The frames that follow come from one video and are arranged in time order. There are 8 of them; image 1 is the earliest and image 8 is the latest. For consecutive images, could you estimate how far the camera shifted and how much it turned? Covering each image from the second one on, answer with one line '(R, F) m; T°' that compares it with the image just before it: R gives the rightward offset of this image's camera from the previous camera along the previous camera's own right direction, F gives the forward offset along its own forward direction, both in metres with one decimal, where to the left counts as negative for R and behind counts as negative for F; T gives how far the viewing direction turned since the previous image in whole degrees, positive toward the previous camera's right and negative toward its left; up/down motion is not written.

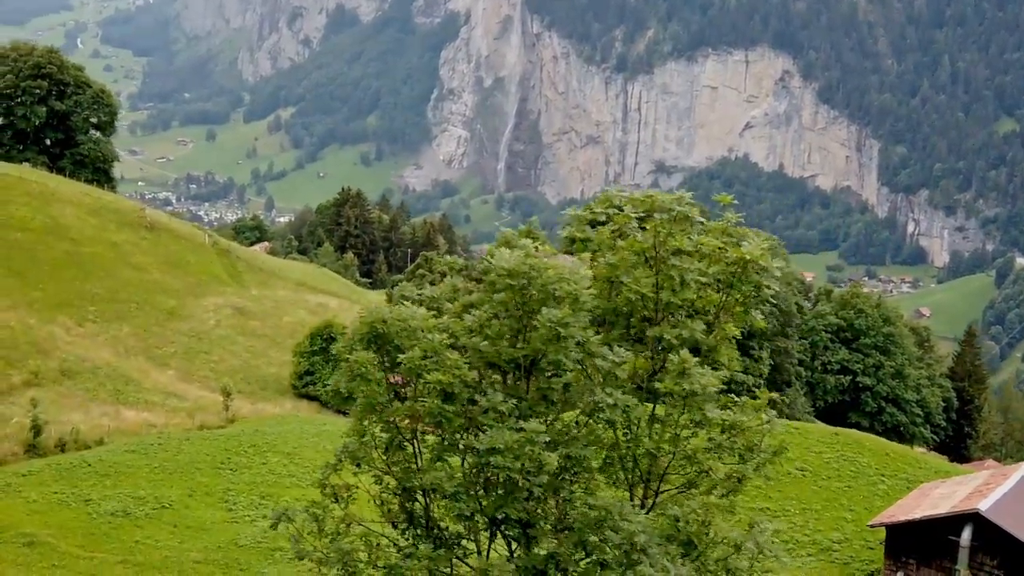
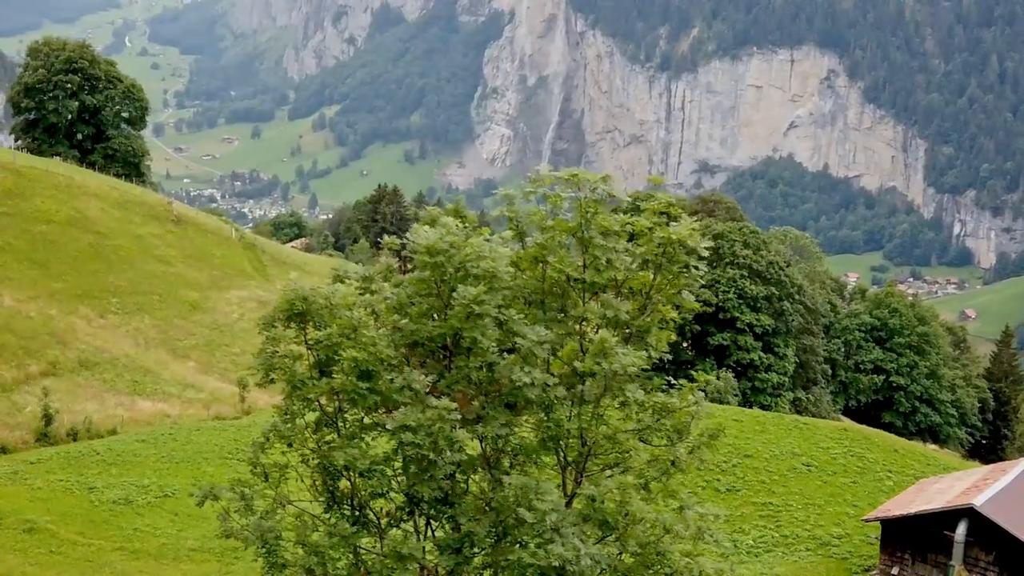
(+1.4, +0.2) m; -1°
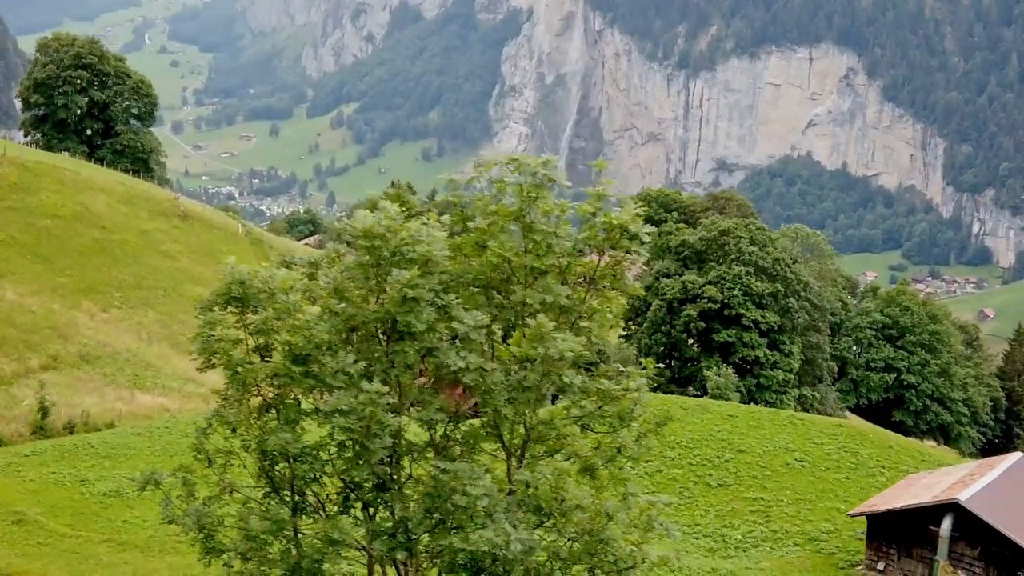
(+1.0, +0.1) m; 0°
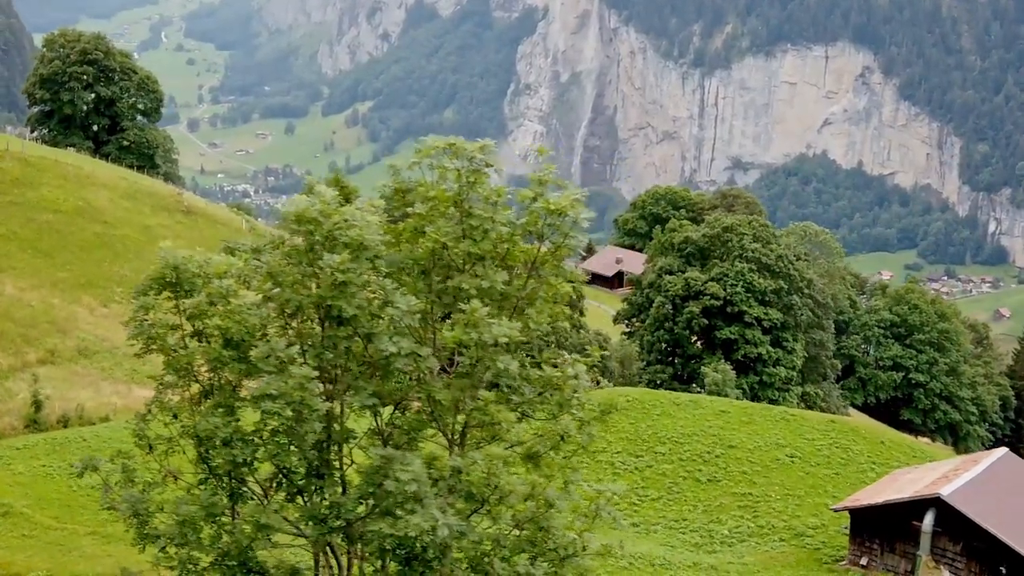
(+1.0, +0.1) m; 0°
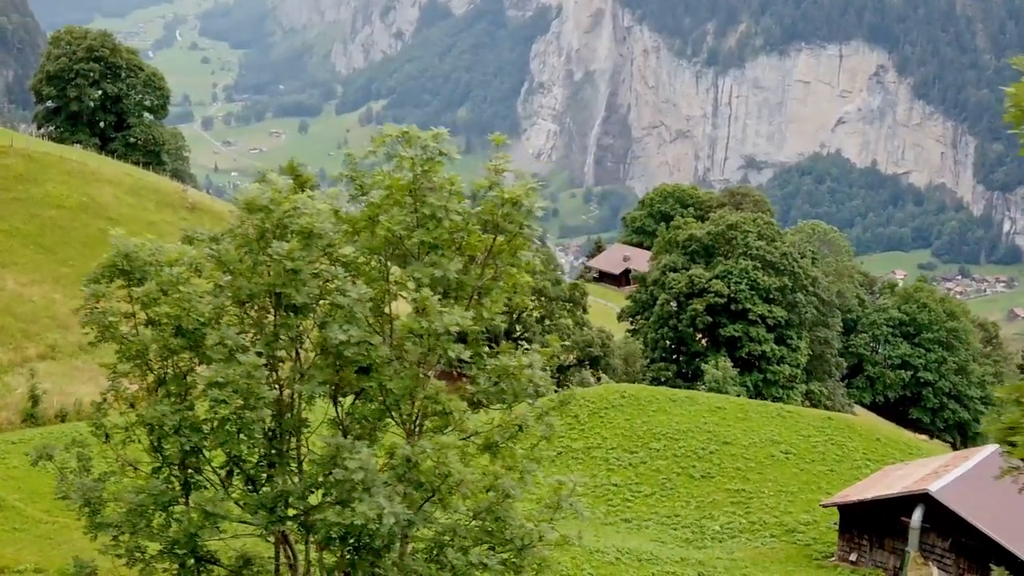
(+0.7, +0.1) m; 0°
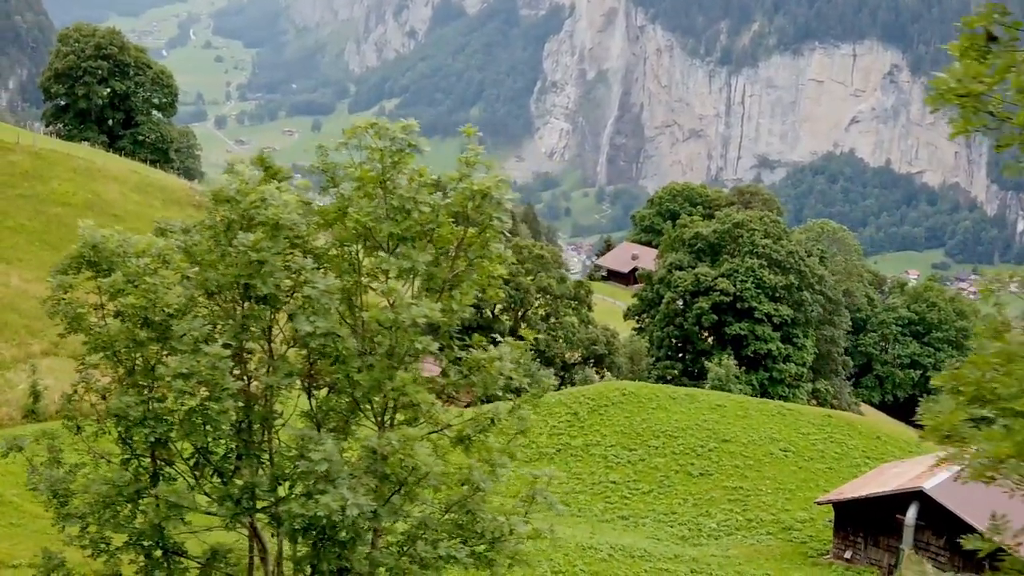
(+0.5, +0.1) m; 0°
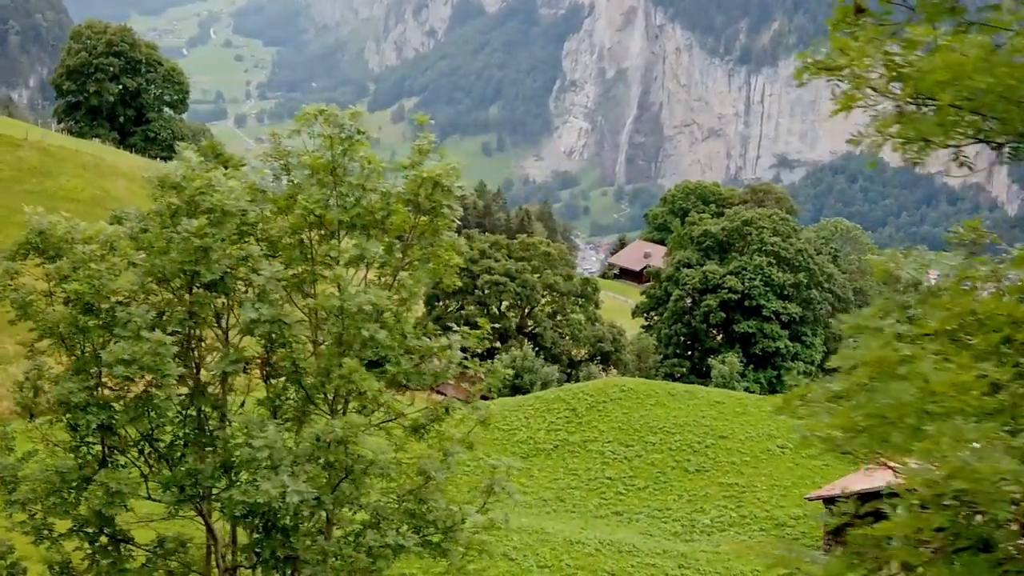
(+0.8, +0.1) m; 0°
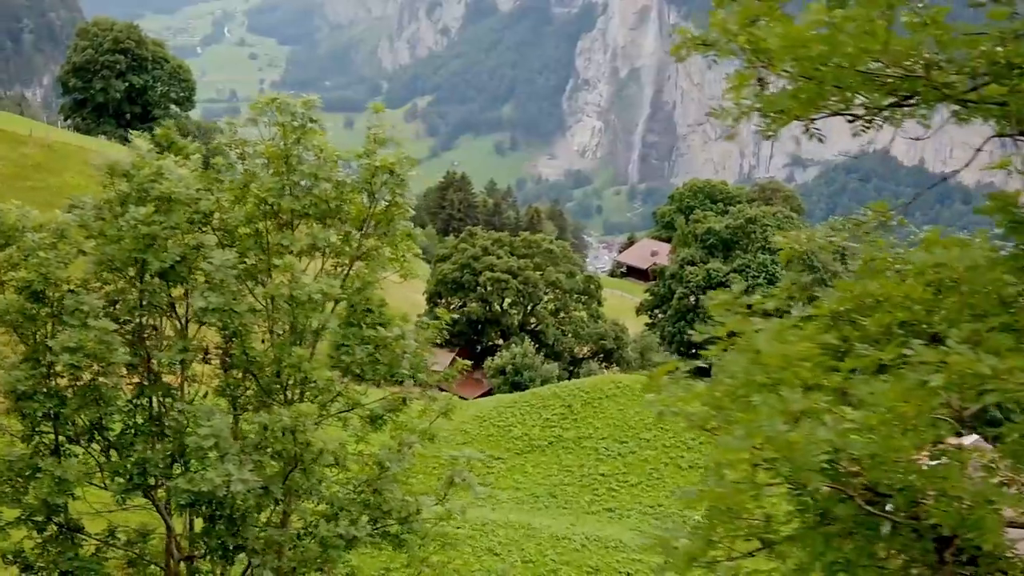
(+0.7, +0.1) m; 0°
